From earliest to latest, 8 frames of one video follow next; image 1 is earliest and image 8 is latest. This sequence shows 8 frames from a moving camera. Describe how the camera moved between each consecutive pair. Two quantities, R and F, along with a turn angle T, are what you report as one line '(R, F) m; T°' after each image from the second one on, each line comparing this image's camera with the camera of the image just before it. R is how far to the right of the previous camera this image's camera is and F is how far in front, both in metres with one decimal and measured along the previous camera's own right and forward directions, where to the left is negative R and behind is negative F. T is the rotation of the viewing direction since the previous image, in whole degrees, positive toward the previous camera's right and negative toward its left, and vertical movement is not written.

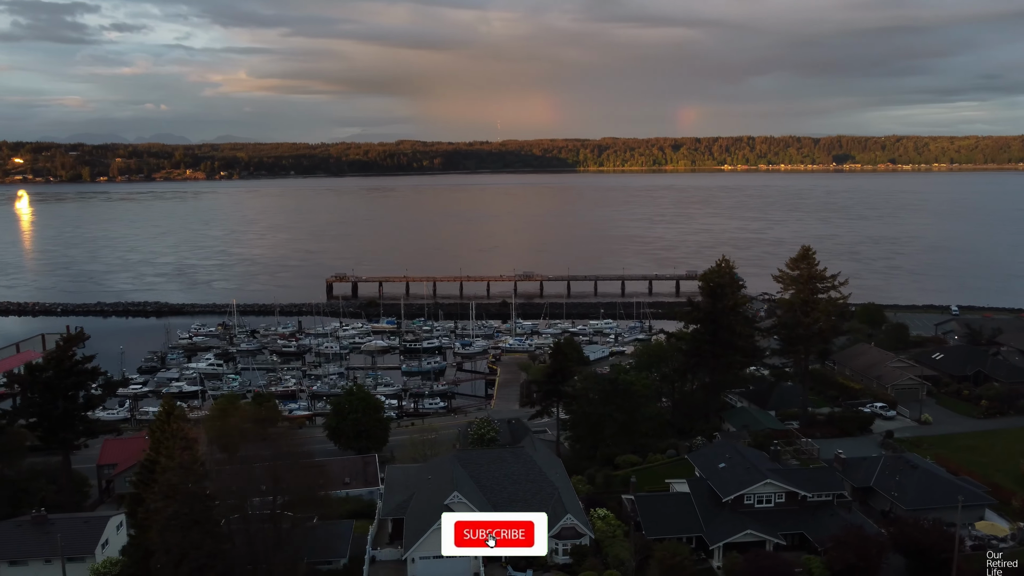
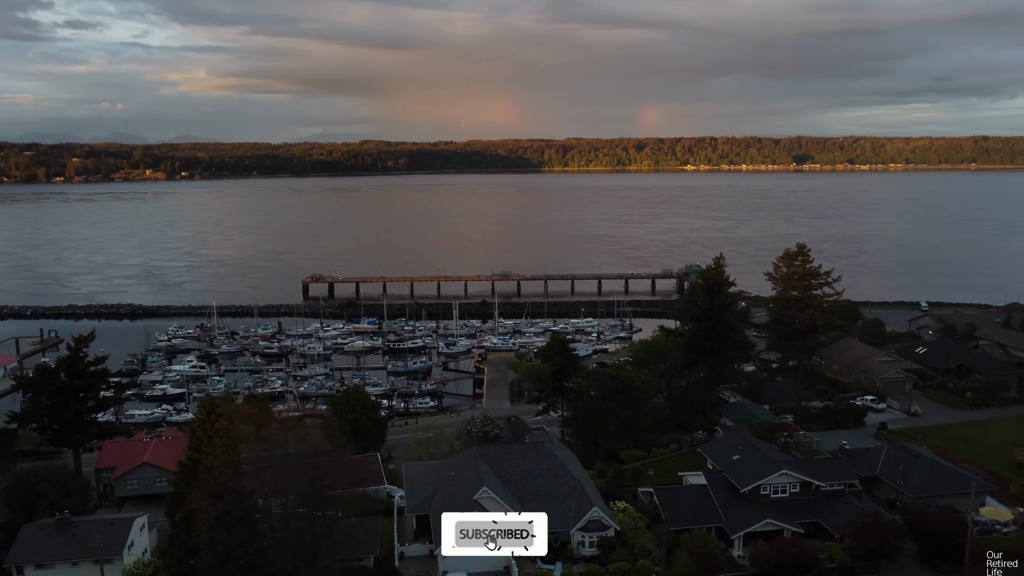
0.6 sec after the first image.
(-1.0, -0.2) m; +3°
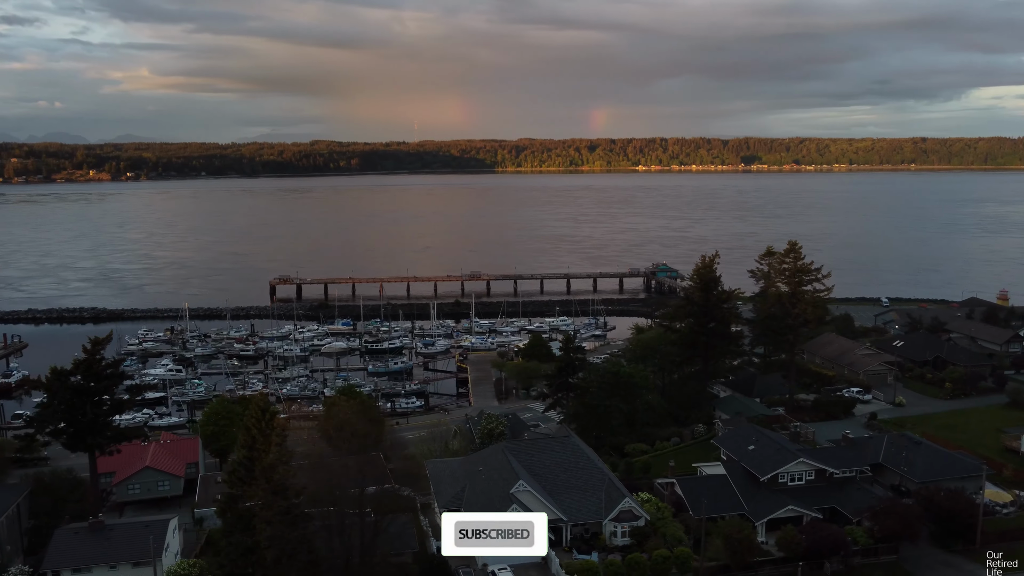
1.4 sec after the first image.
(-1.3, -0.2) m; +3°
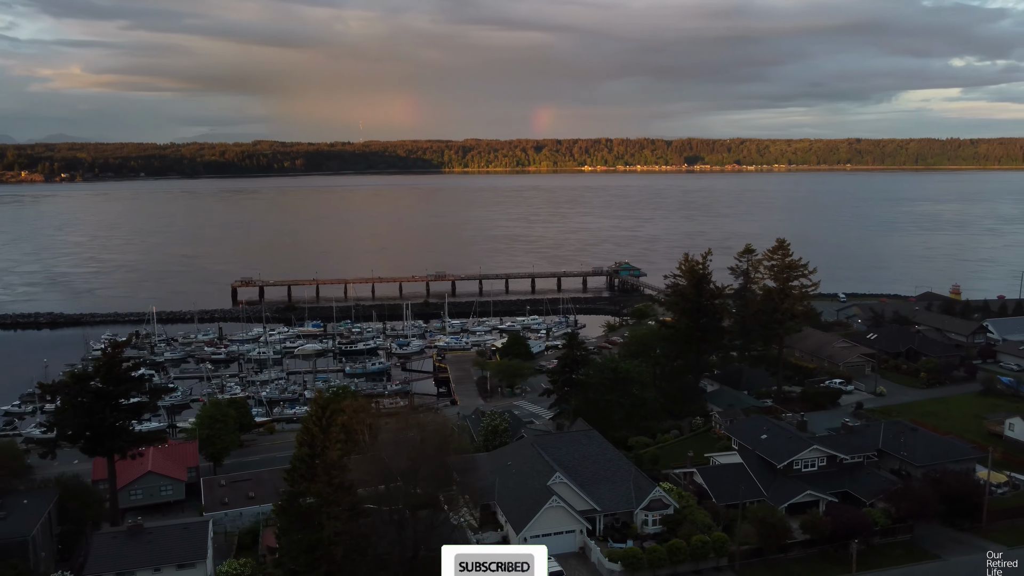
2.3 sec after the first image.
(-1.5, -0.3) m; +4°
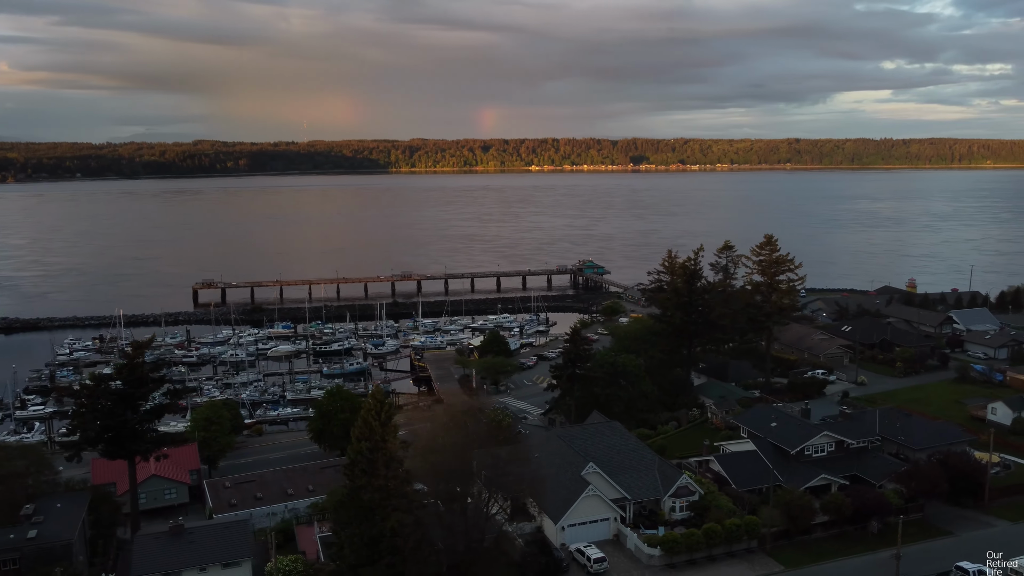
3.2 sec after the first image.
(-1.5, -0.2) m; +4°
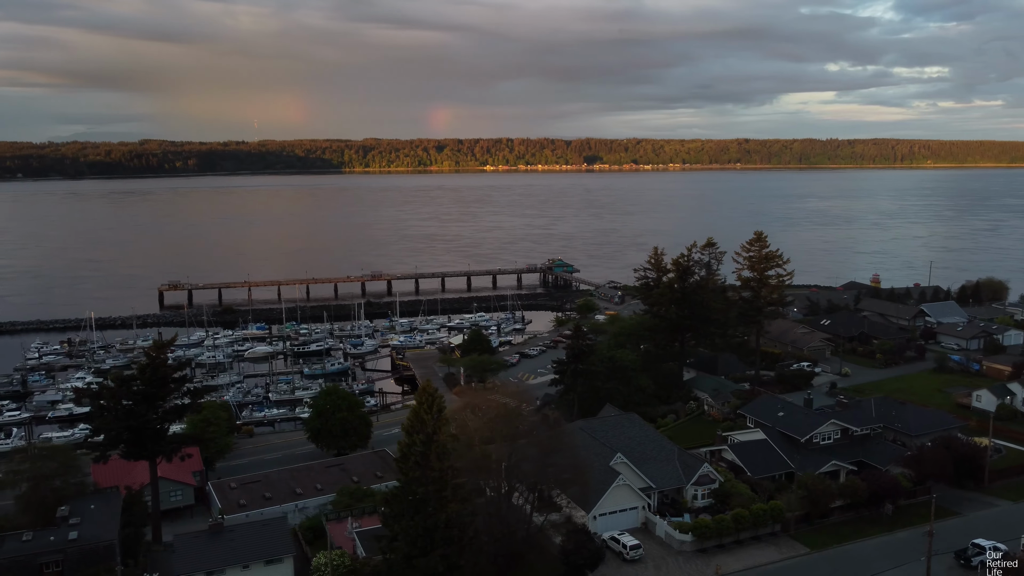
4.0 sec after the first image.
(-1.3, -0.2) m; +3°
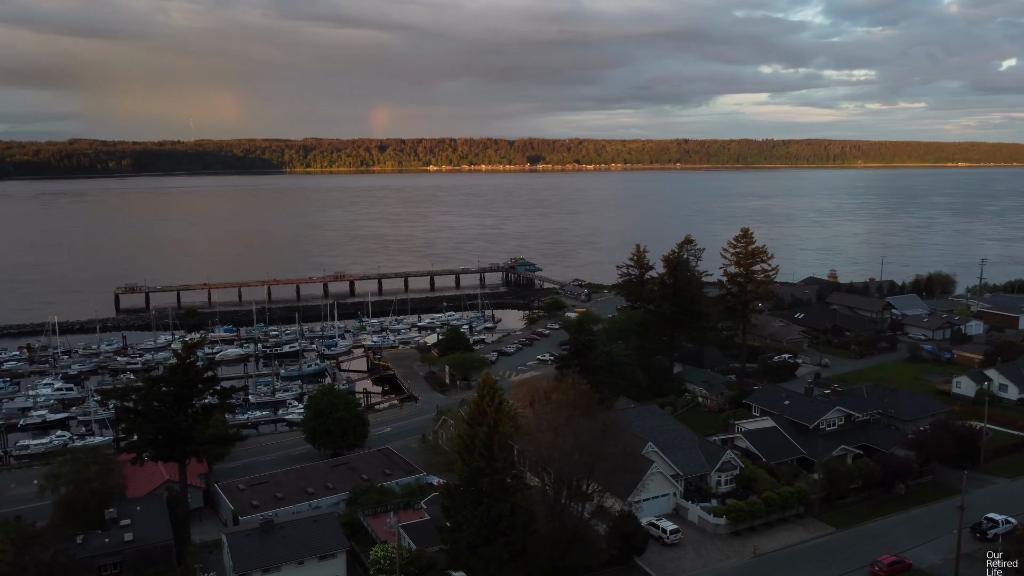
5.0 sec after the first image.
(-1.6, -0.3) m; +4°
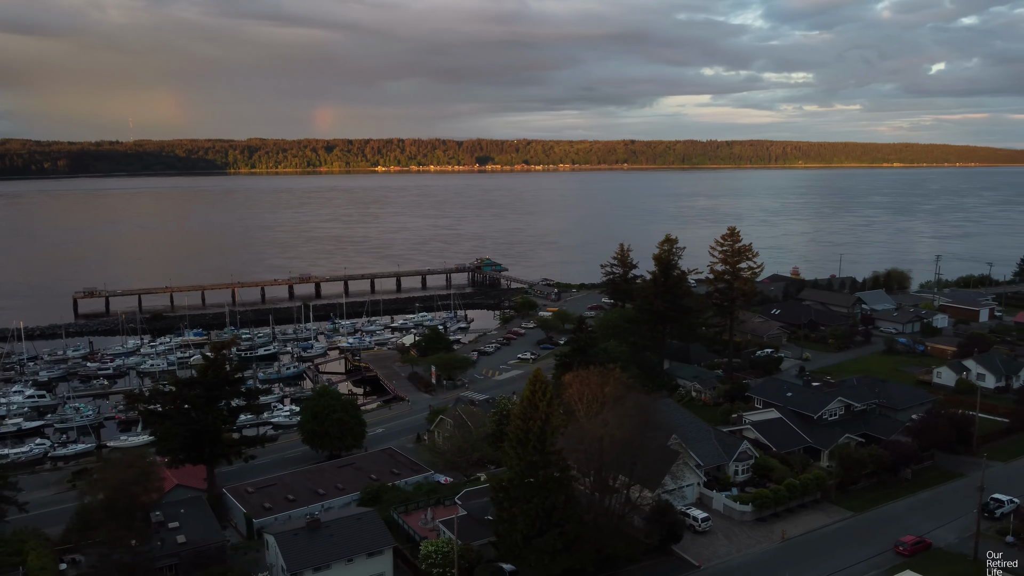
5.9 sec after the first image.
(-1.5, -0.2) m; +4°
